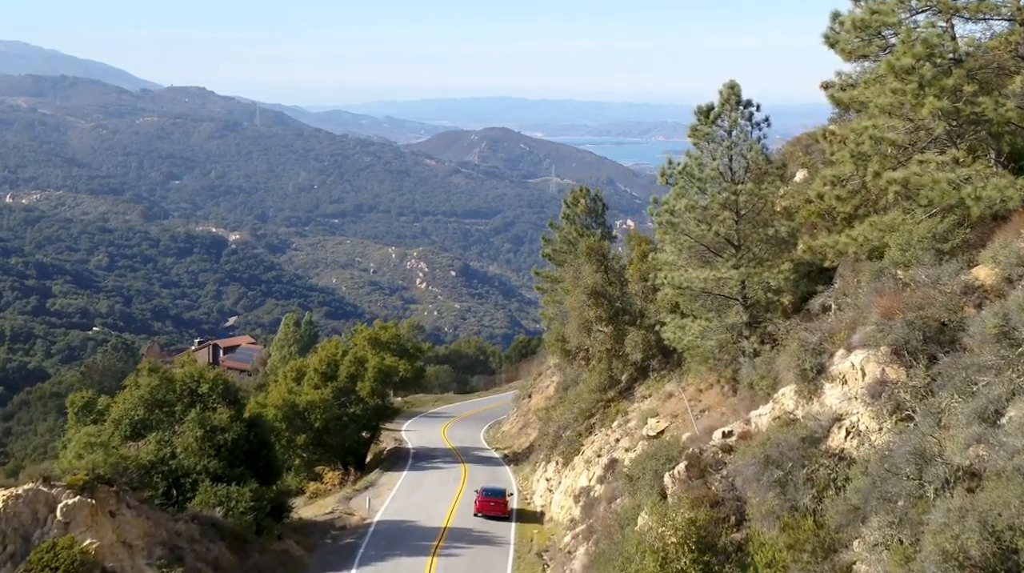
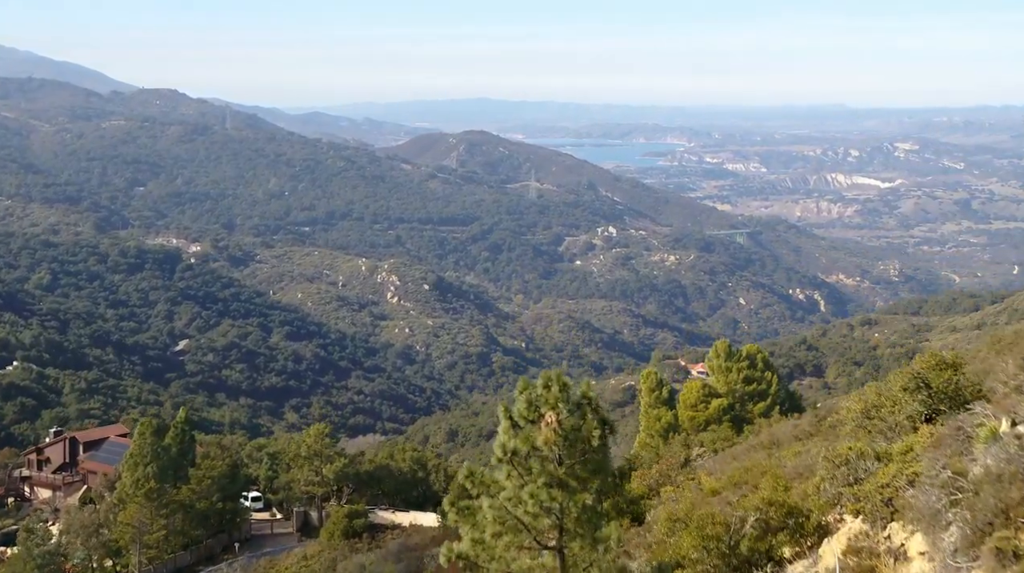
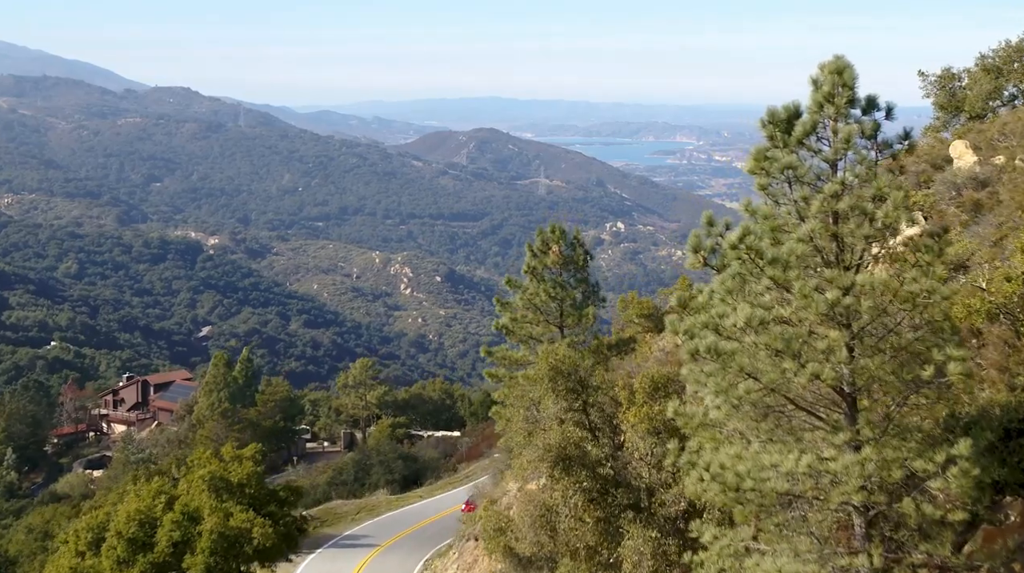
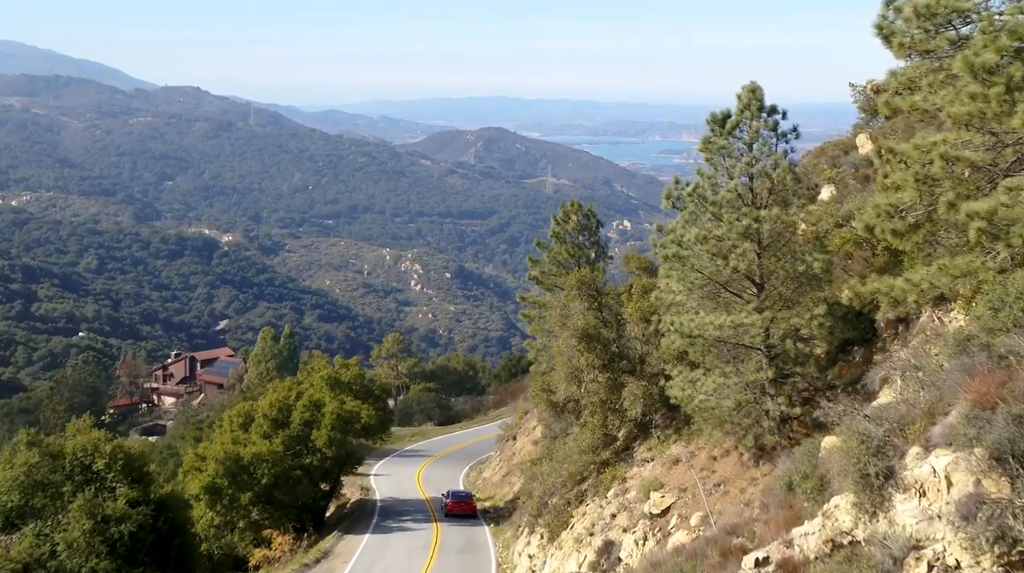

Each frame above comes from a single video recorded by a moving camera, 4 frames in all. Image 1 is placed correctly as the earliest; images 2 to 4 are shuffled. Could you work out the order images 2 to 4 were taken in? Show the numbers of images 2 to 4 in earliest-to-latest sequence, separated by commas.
4, 3, 2
